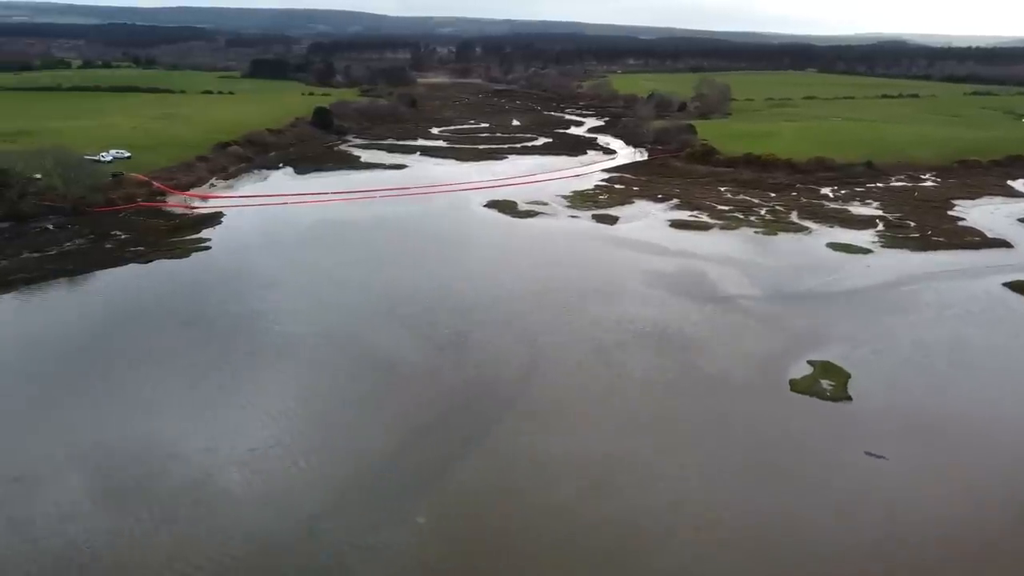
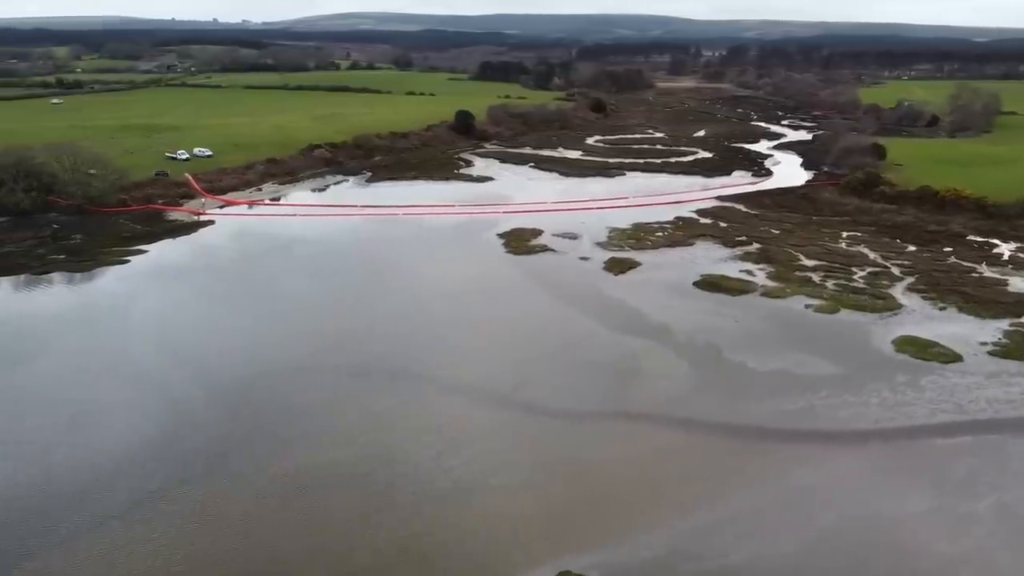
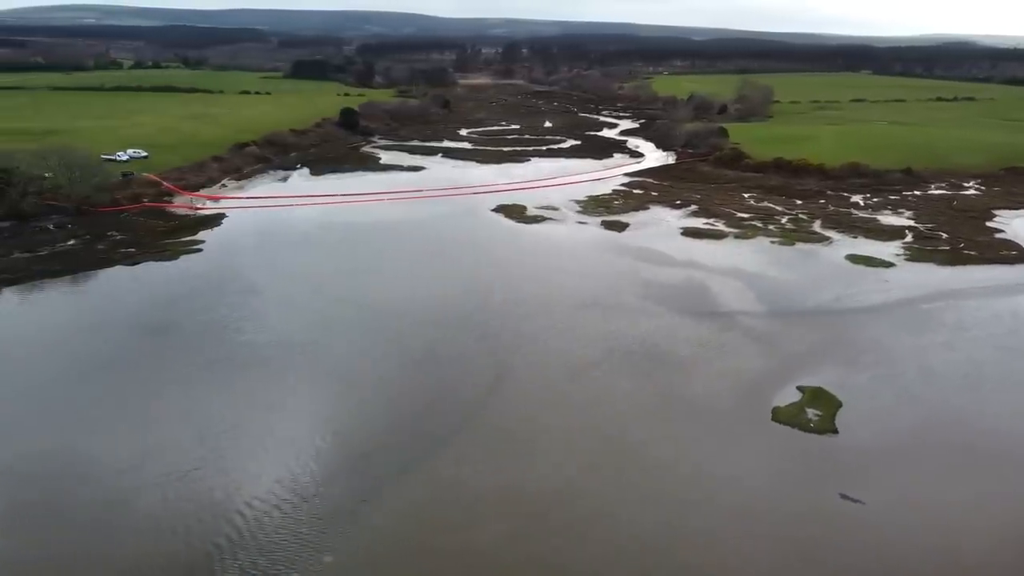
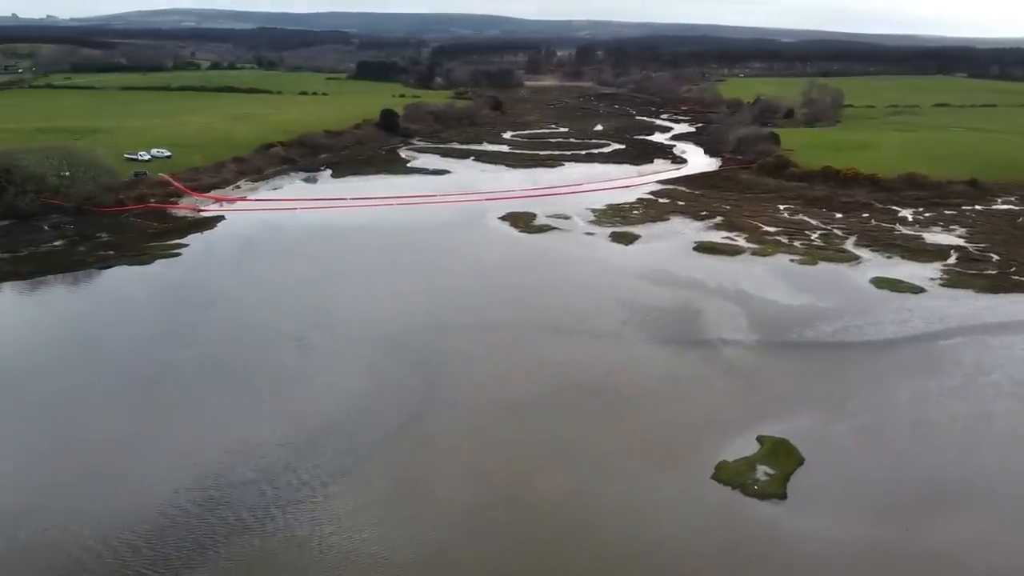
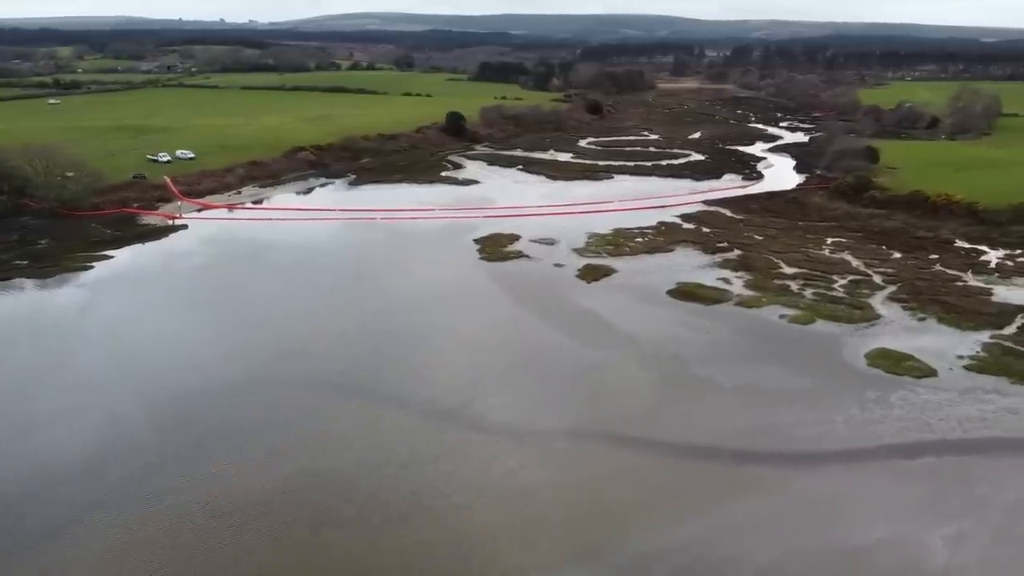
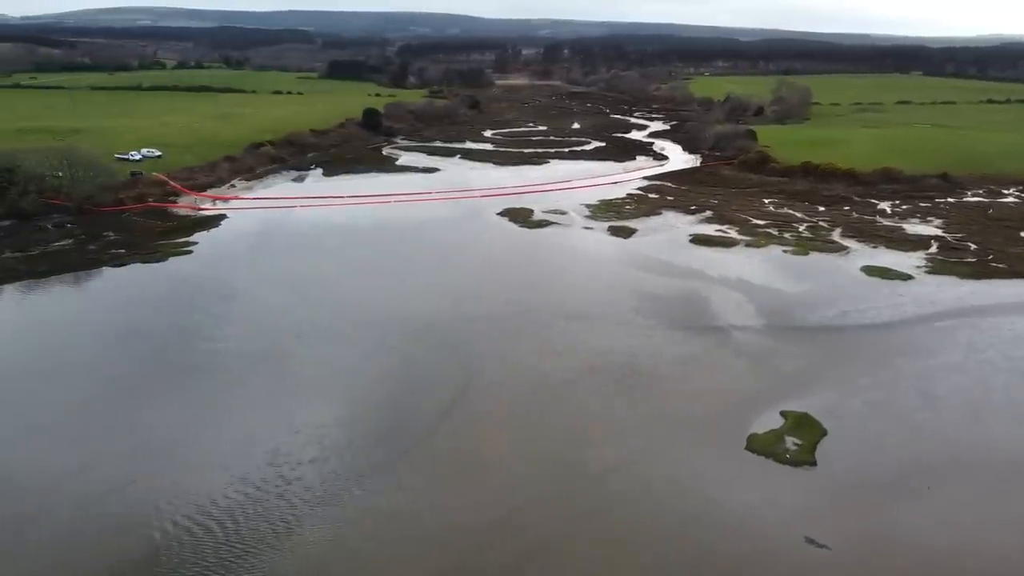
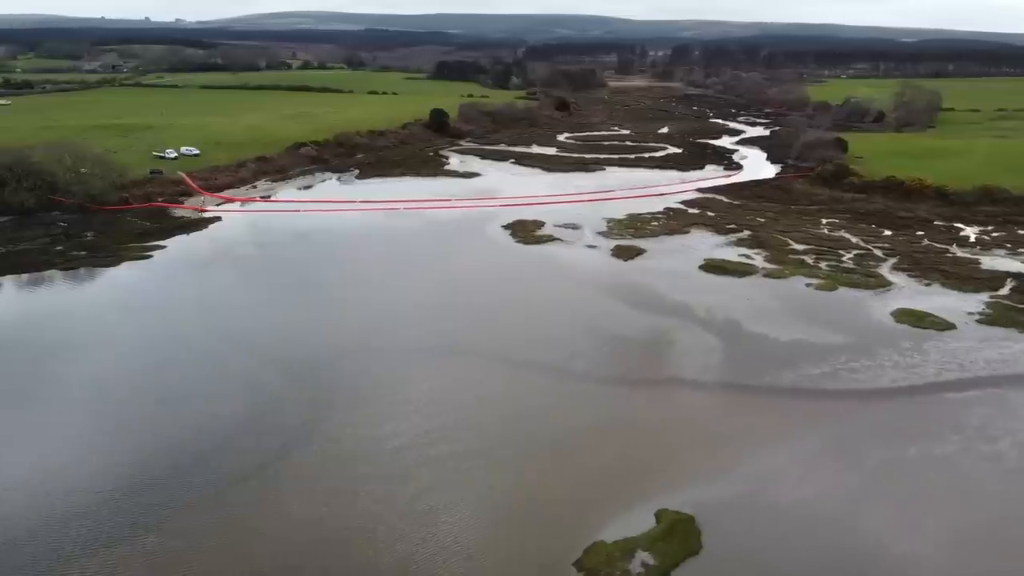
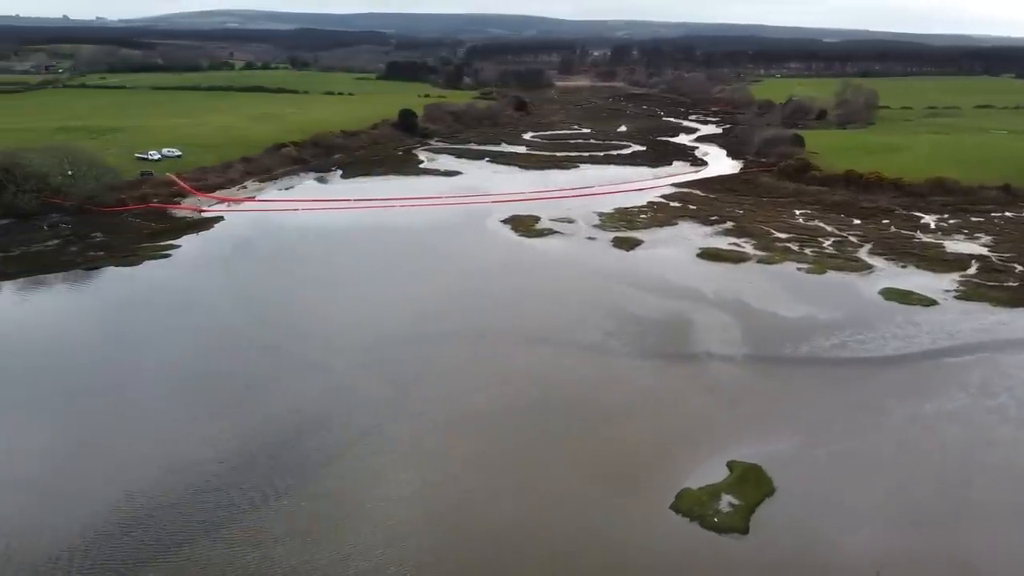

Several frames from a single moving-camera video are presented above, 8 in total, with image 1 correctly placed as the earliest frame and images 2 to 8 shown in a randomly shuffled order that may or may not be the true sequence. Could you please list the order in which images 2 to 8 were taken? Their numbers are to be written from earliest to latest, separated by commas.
3, 6, 4, 8, 7, 2, 5
